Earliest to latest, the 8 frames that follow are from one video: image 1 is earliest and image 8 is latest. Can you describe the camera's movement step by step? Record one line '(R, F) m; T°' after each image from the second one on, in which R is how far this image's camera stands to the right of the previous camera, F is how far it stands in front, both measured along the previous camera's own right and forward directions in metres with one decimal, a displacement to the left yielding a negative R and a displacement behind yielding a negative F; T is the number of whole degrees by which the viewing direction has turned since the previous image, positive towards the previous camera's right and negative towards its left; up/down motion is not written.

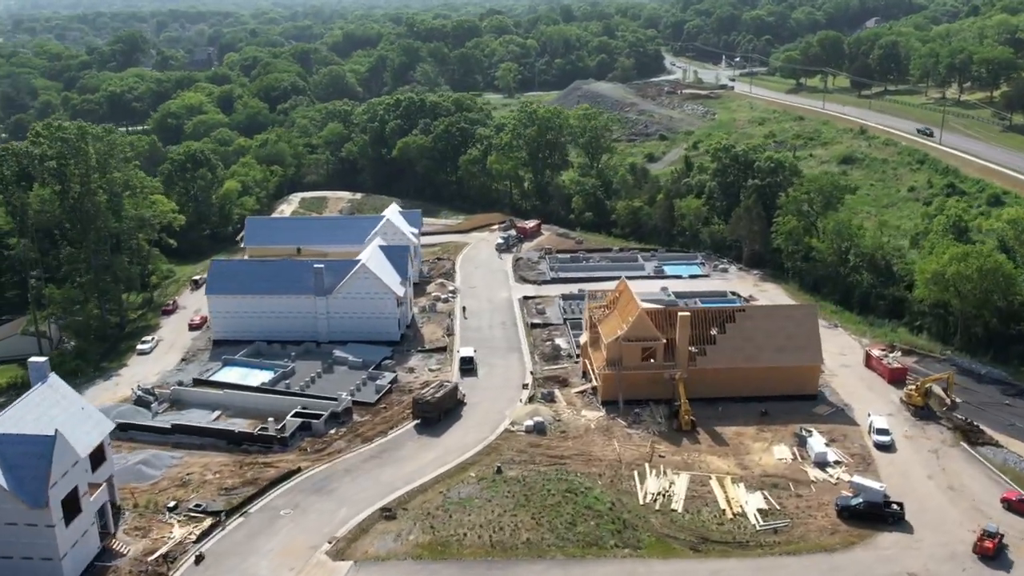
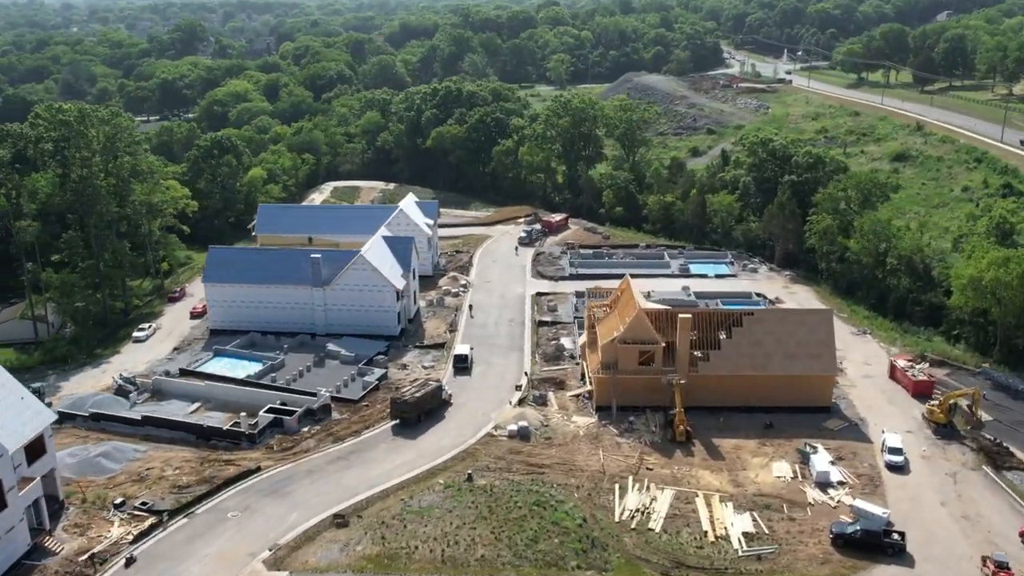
(+3.4, +2.7) m; -4°
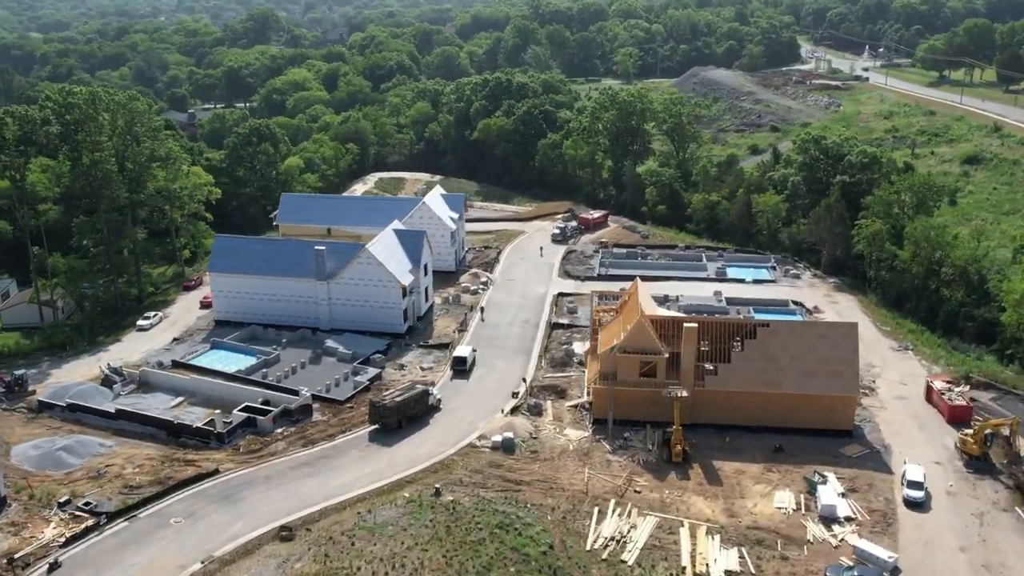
(+3.5, +3.0) m; -5°
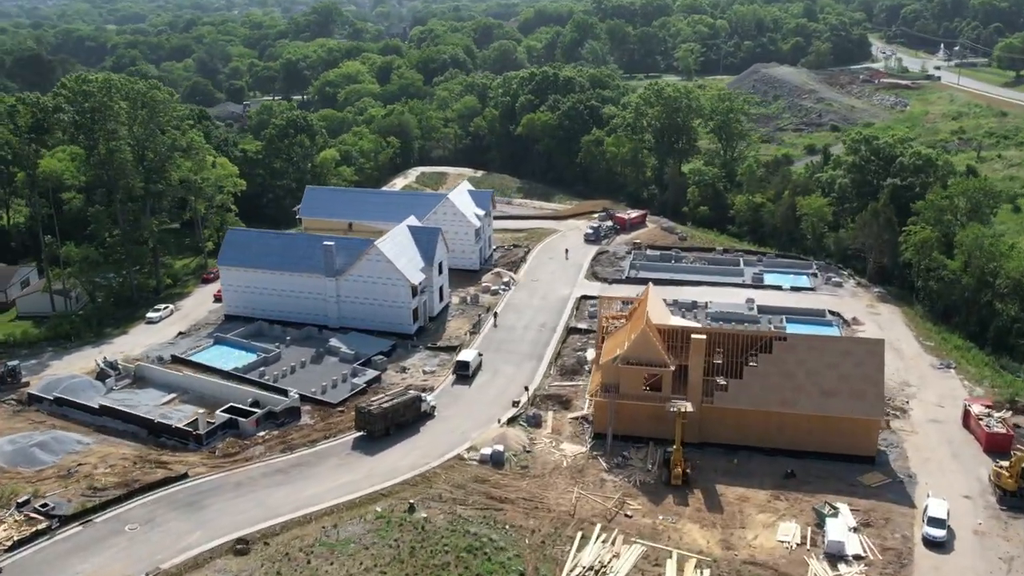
(+2.7, +2.4) m; -4°
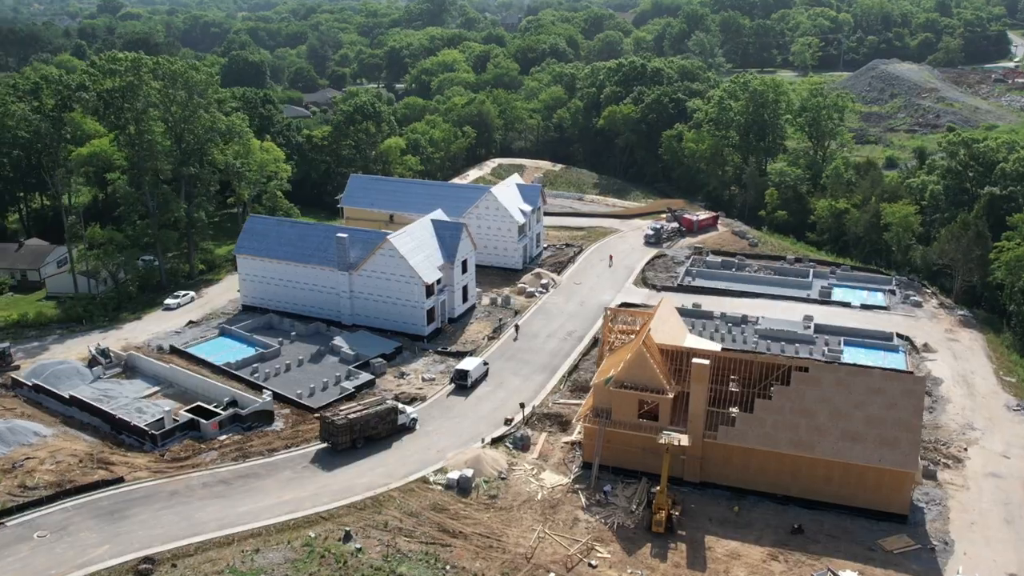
(+4.7, +4.2) m; -7°
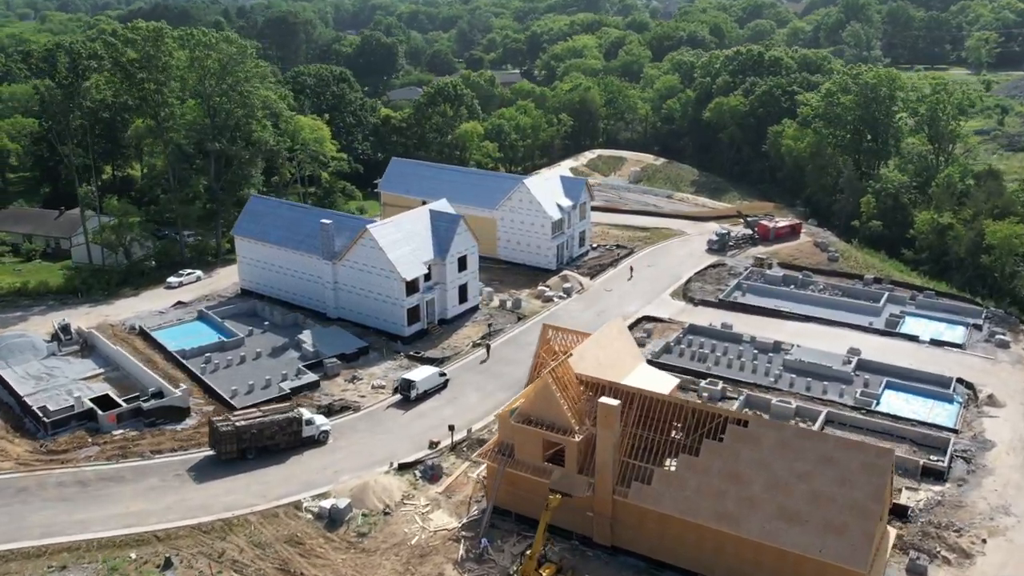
(+7.9, +5.6) m; -10°
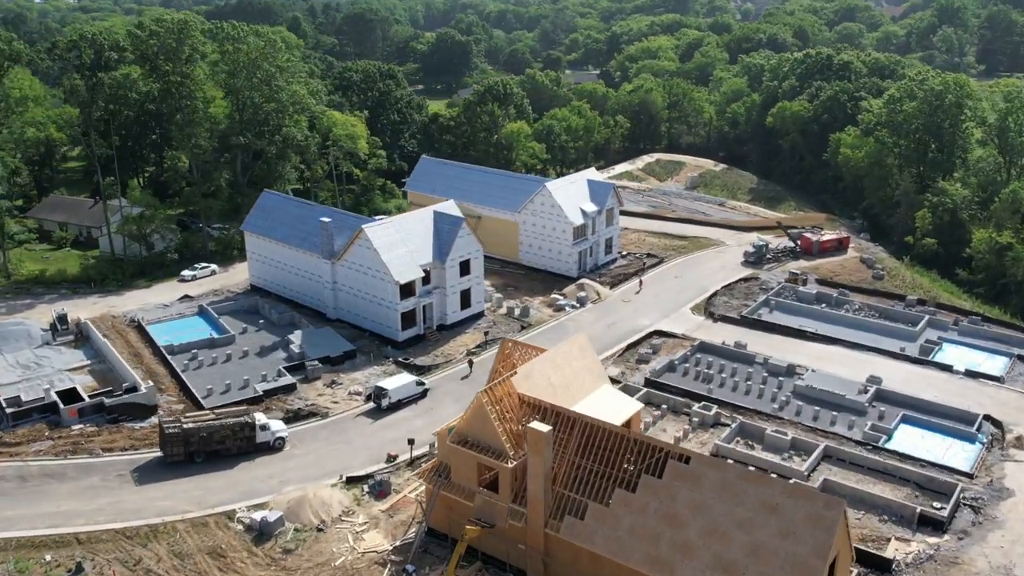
(+4.0, +2.0) m; -6°
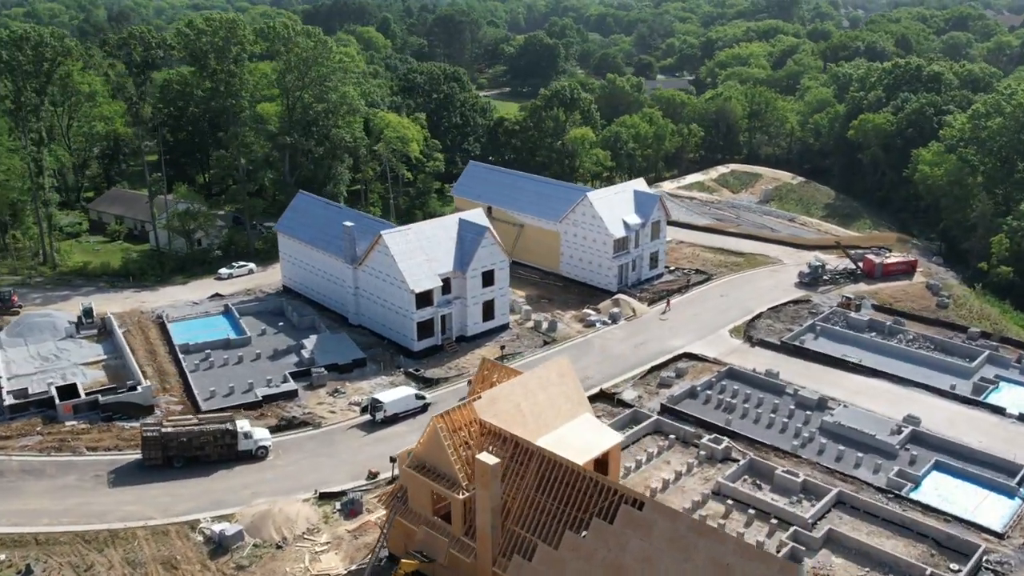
(+3.3, +1.6) m; -6°
